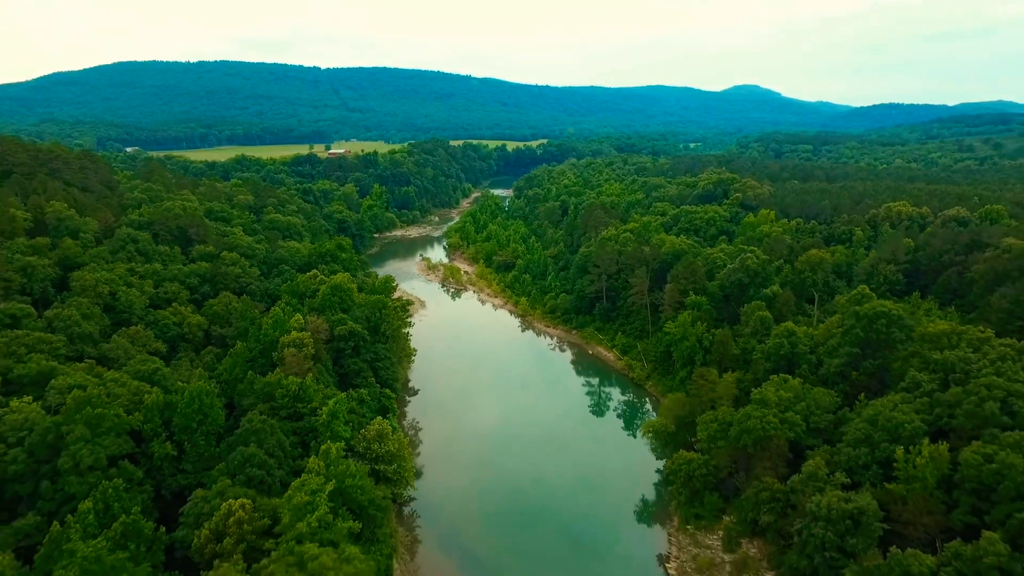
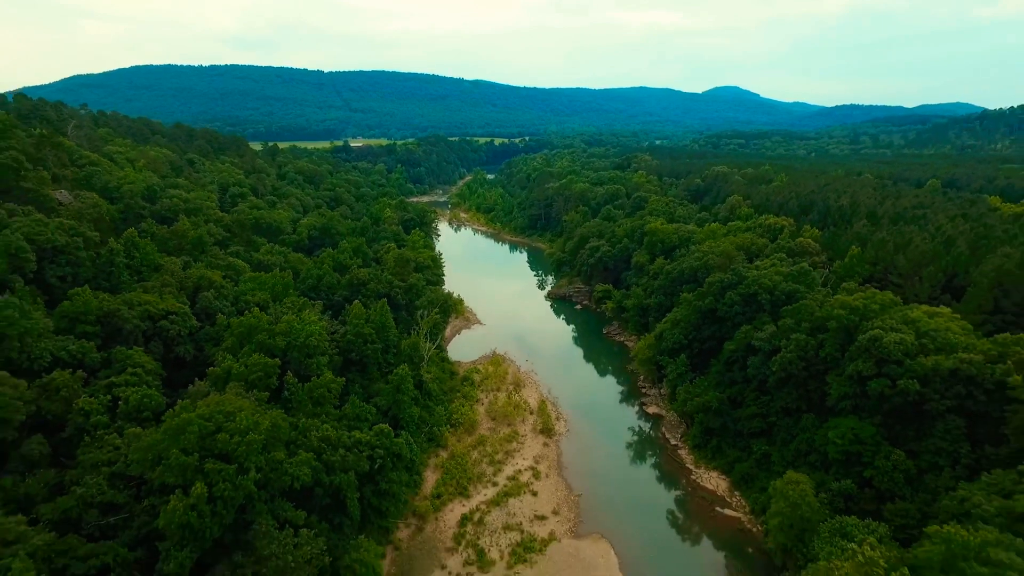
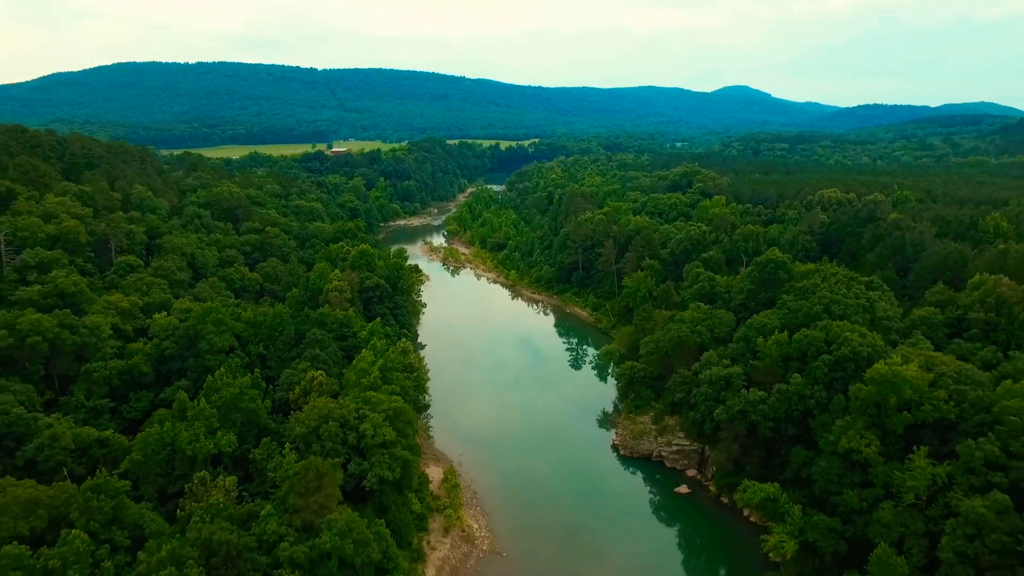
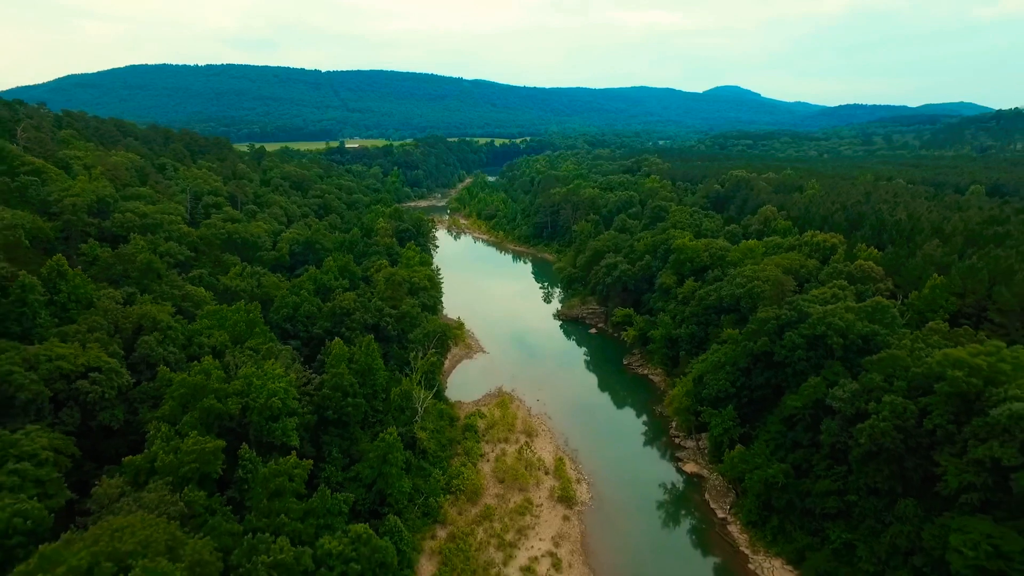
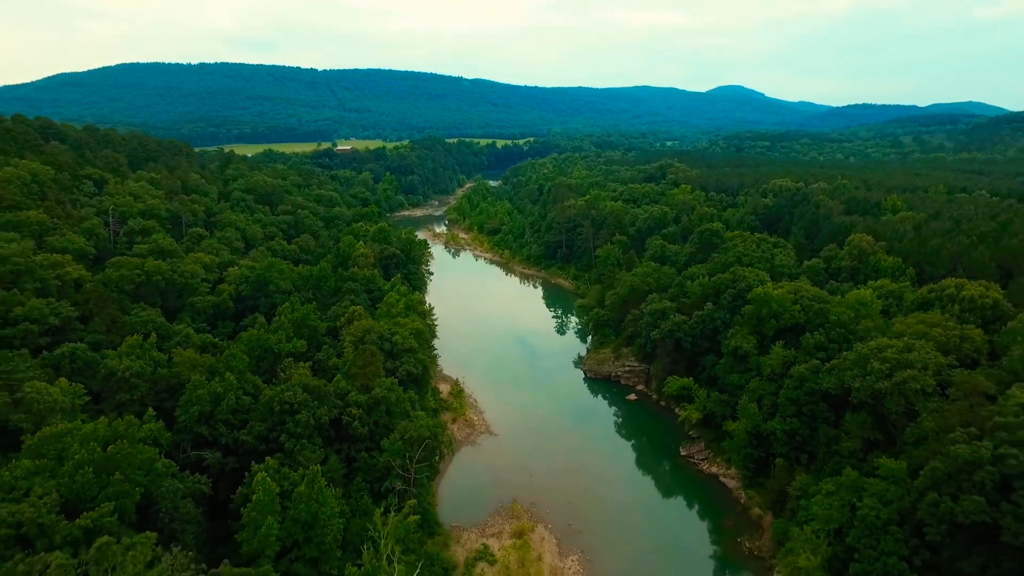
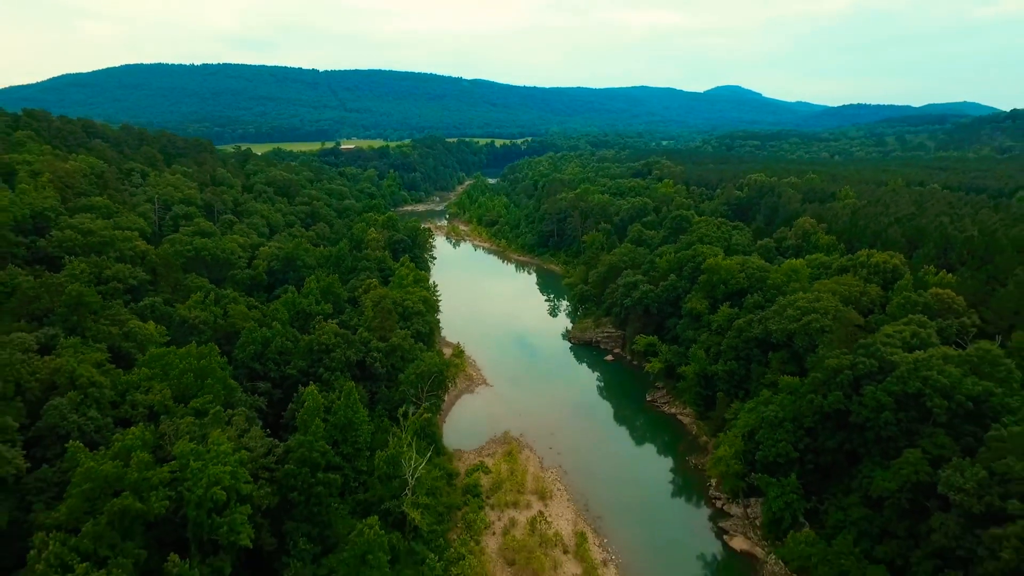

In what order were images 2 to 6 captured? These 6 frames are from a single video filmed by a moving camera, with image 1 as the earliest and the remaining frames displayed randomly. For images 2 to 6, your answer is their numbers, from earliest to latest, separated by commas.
3, 5, 6, 4, 2
